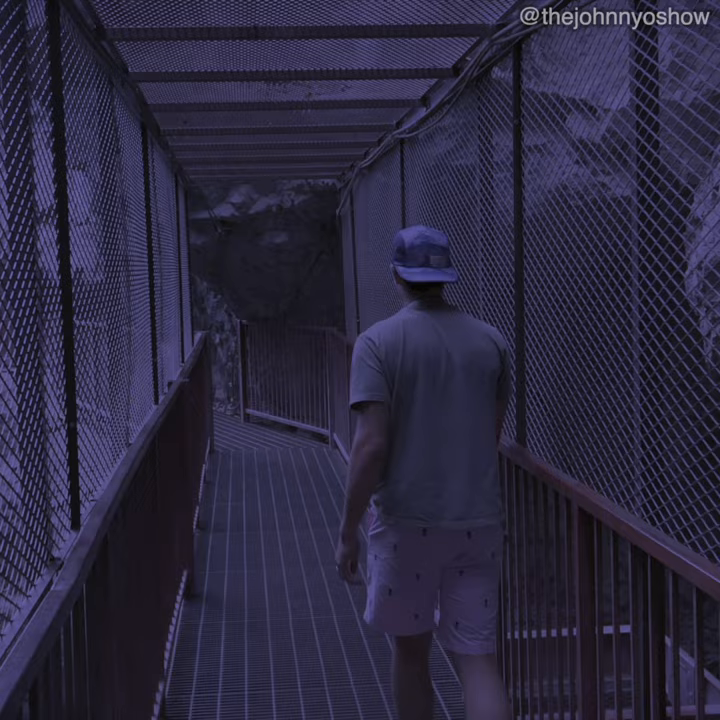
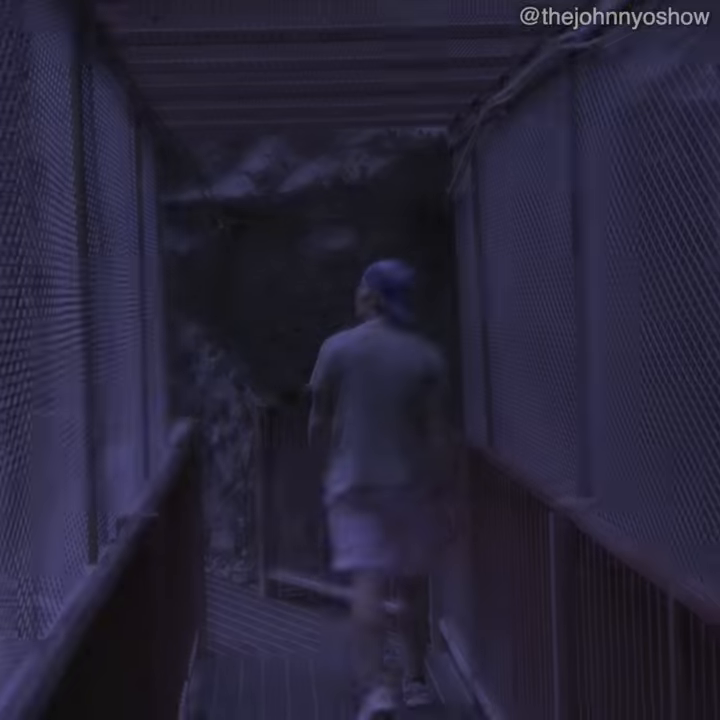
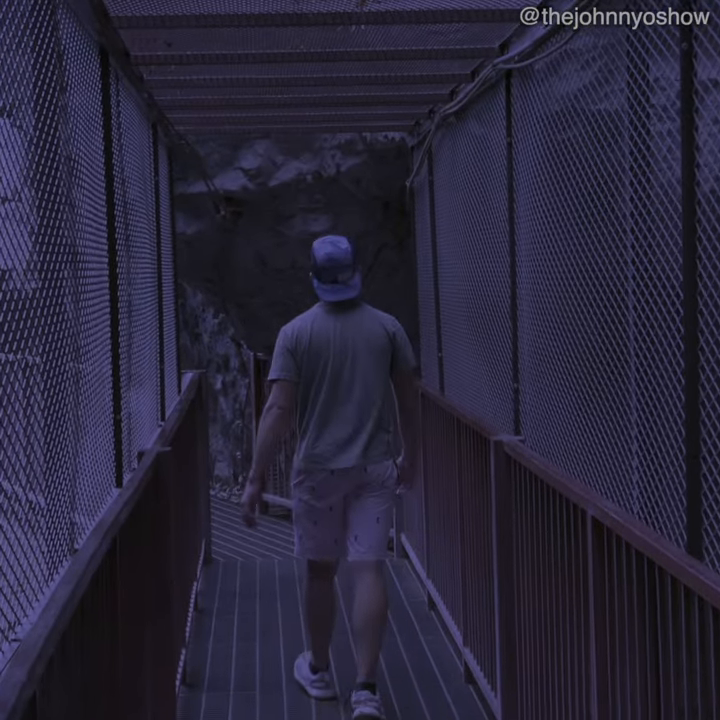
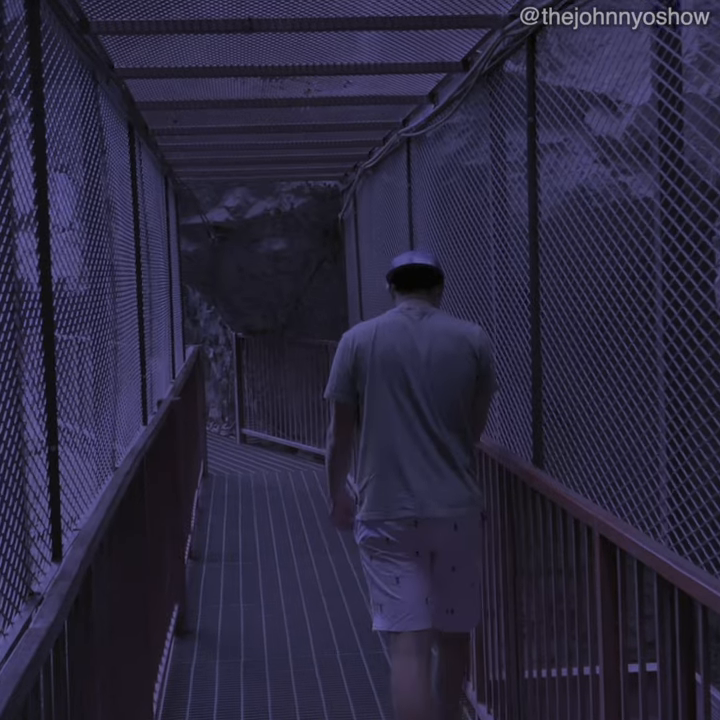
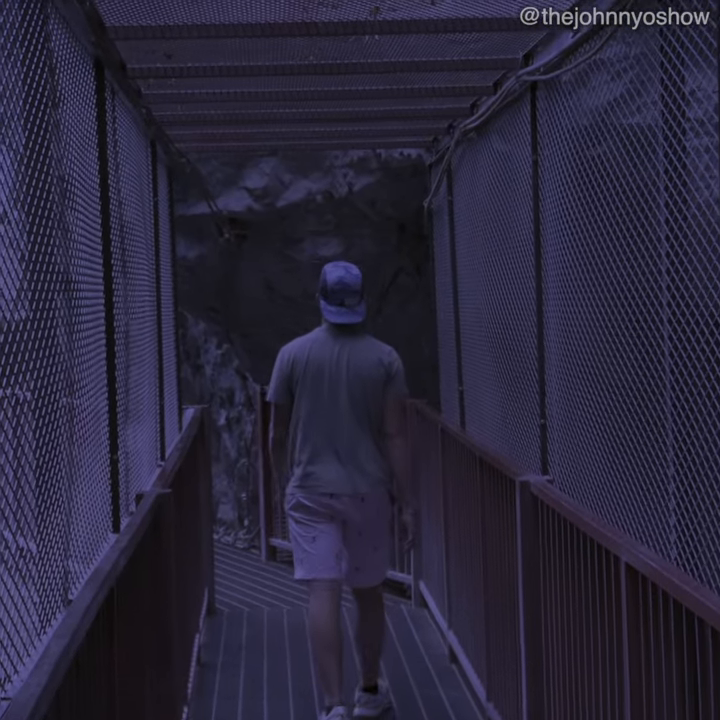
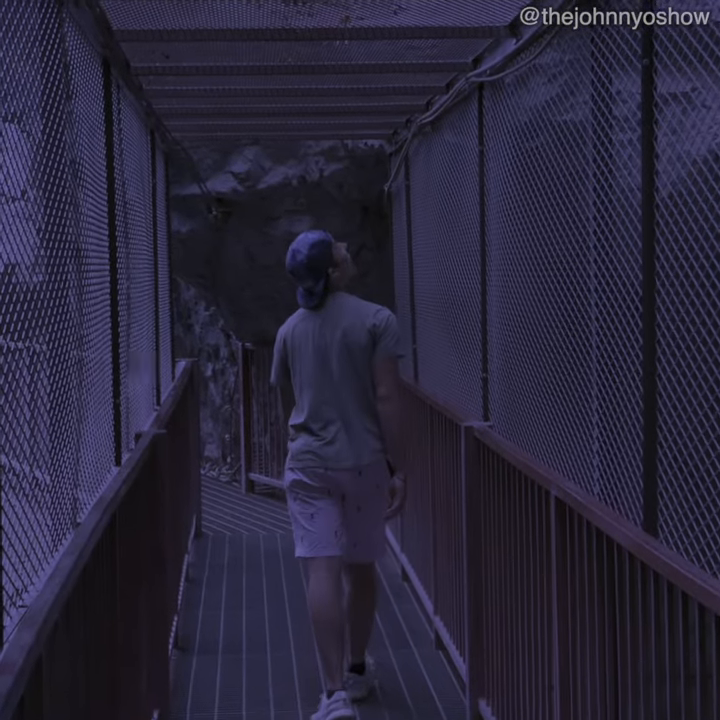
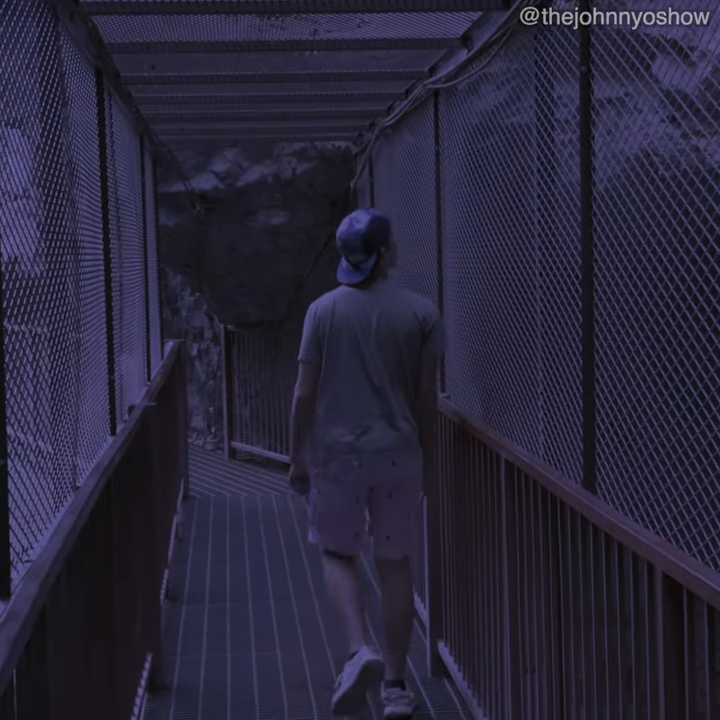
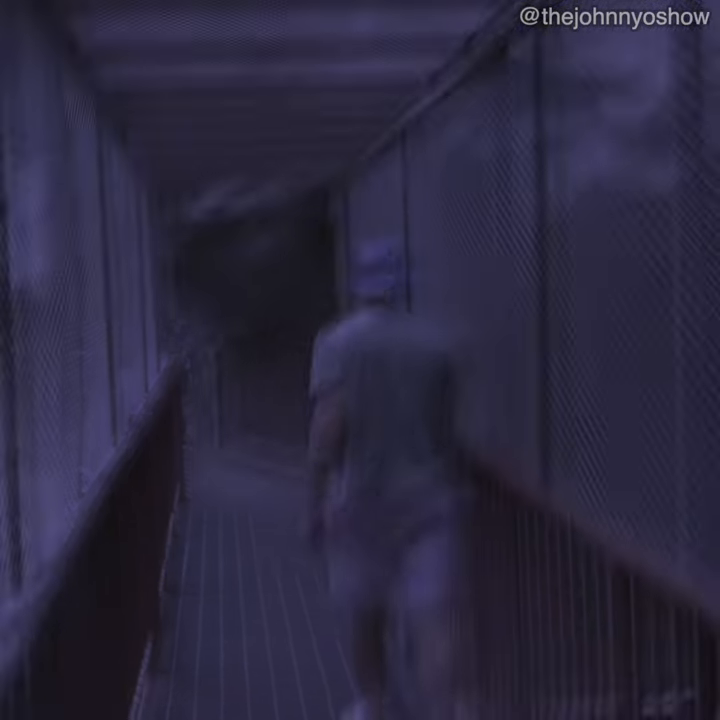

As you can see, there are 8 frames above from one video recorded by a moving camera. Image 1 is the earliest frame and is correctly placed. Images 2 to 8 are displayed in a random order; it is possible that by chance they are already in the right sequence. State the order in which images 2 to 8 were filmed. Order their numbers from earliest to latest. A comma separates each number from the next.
4, 8, 7, 6, 3, 5, 2
